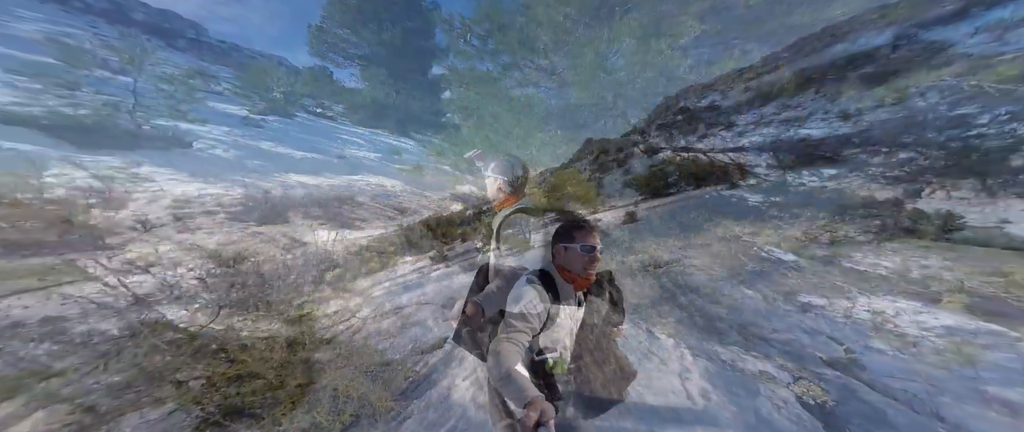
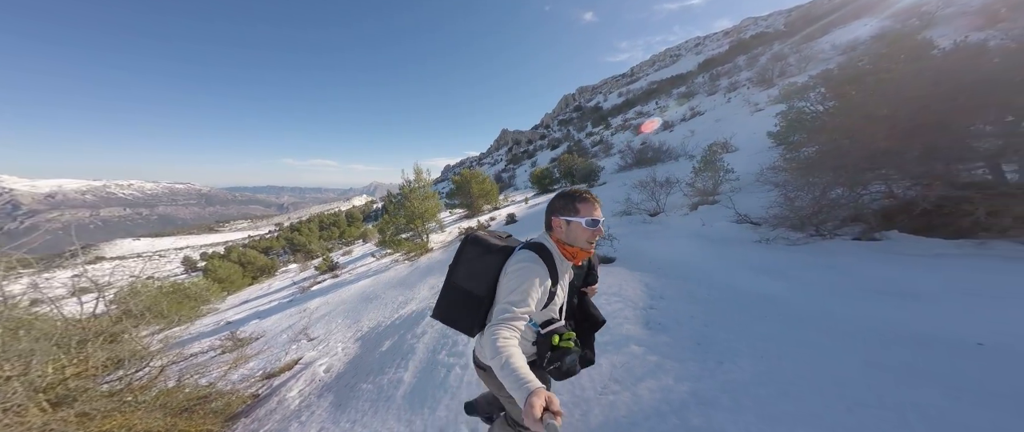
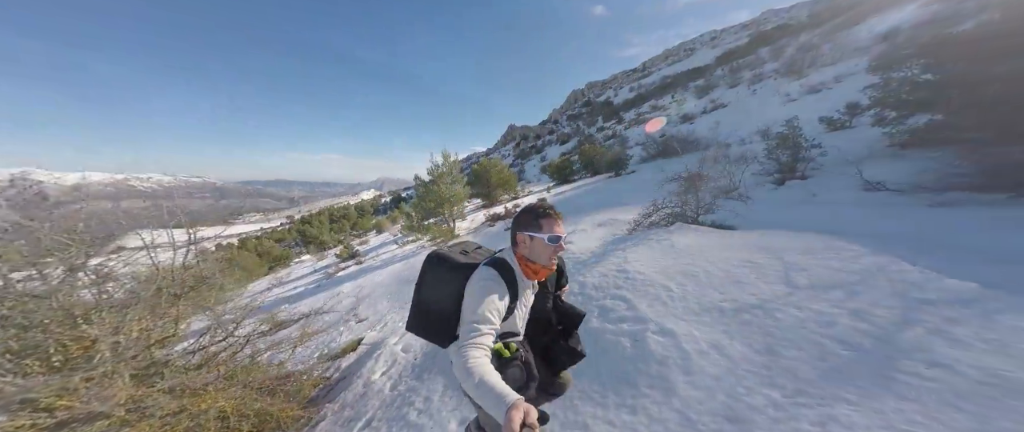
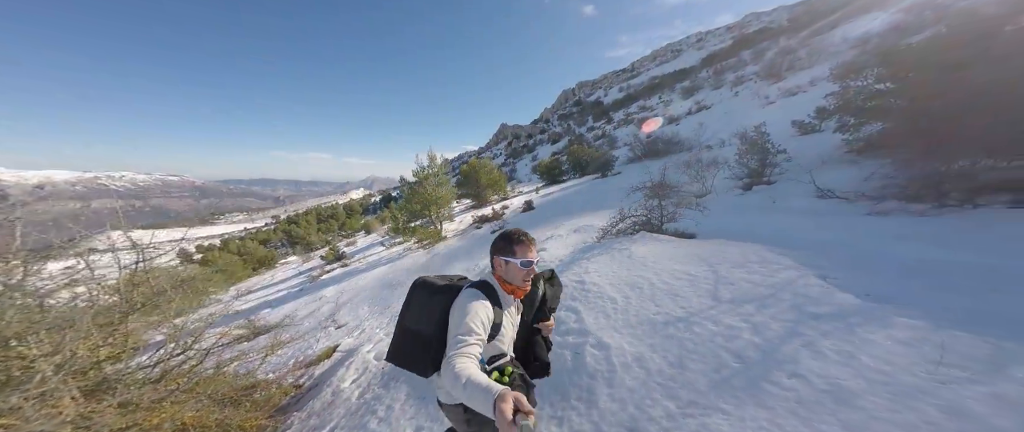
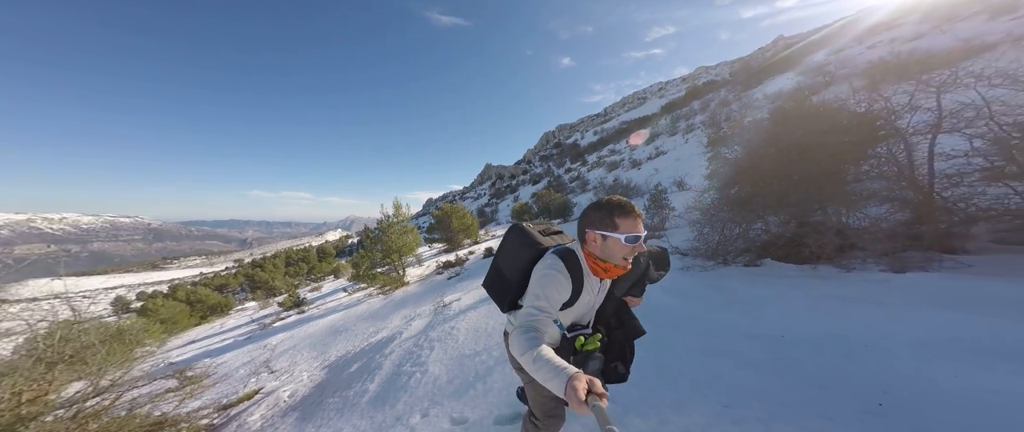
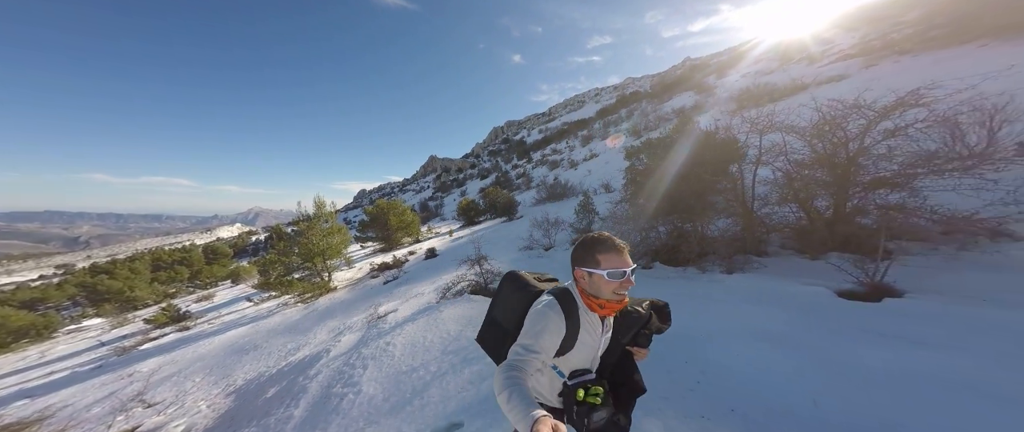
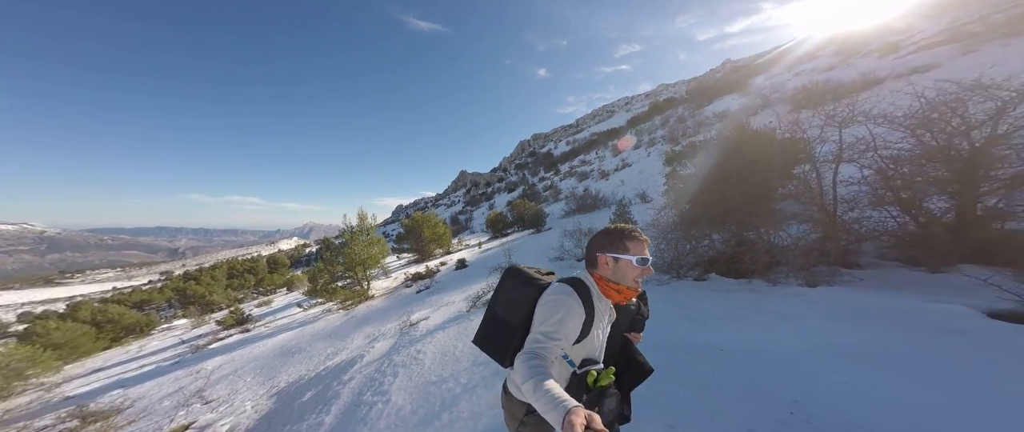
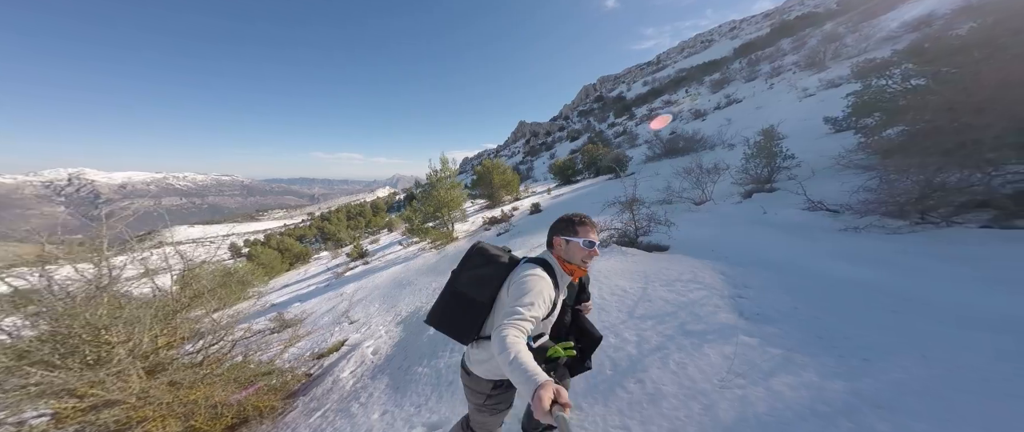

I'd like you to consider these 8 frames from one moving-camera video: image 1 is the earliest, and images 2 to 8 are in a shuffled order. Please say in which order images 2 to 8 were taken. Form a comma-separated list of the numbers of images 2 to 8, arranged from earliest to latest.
3, 4, 8, 2, 5, 7, 6
